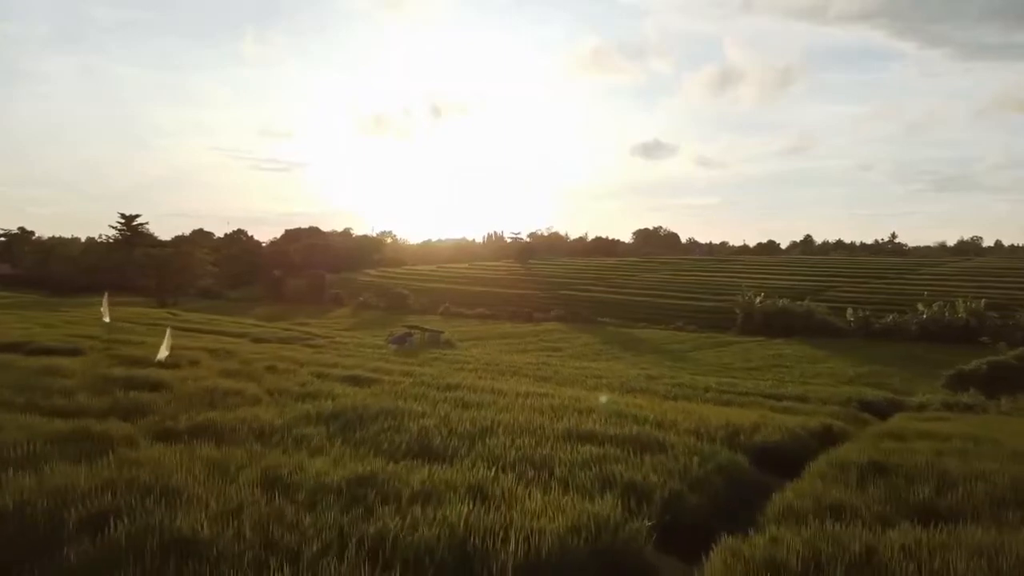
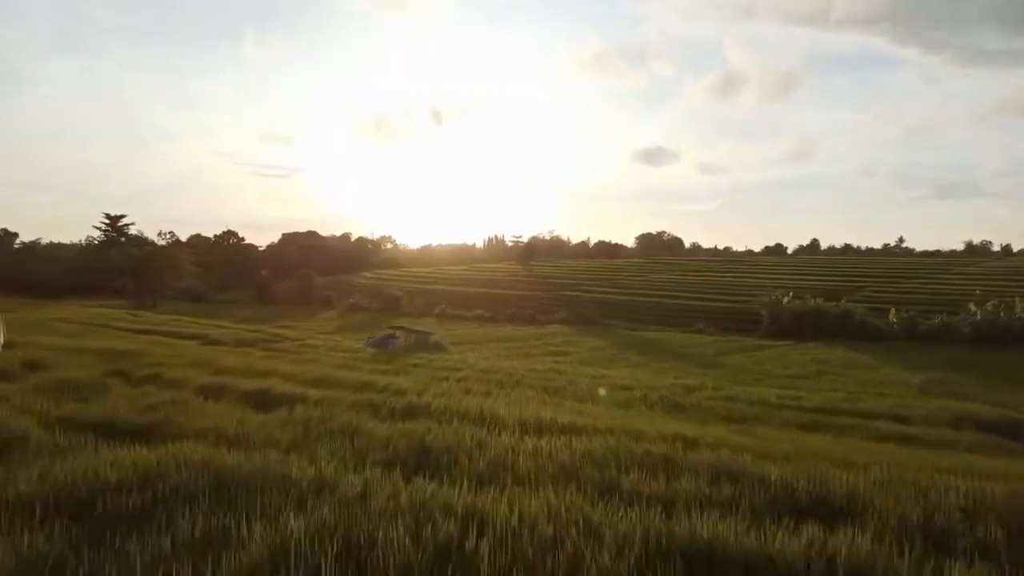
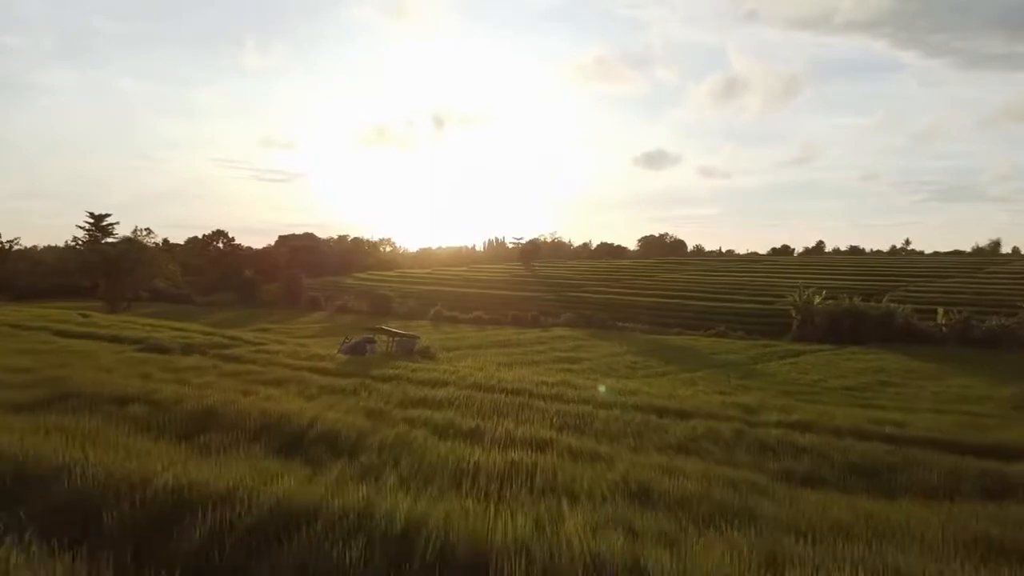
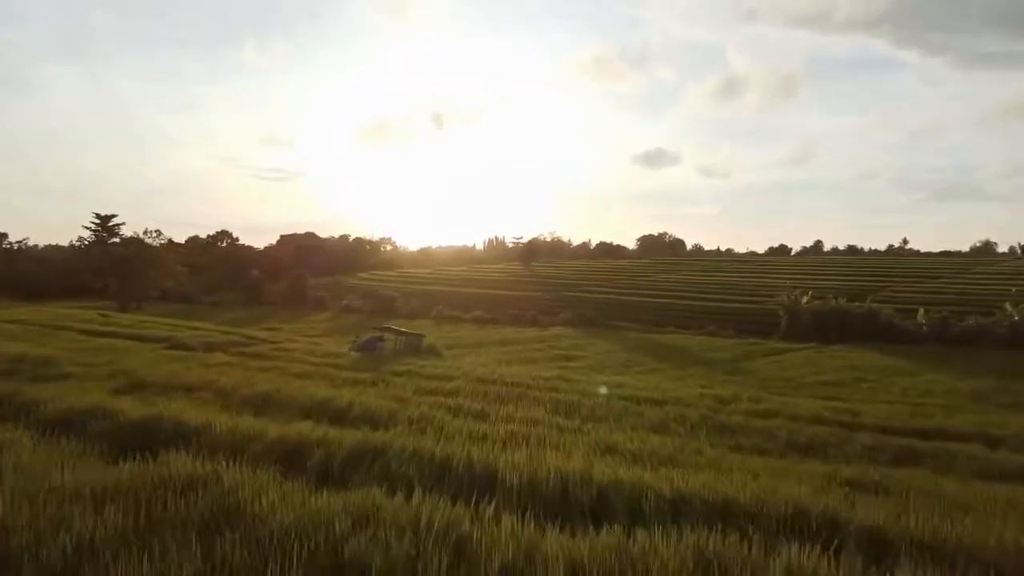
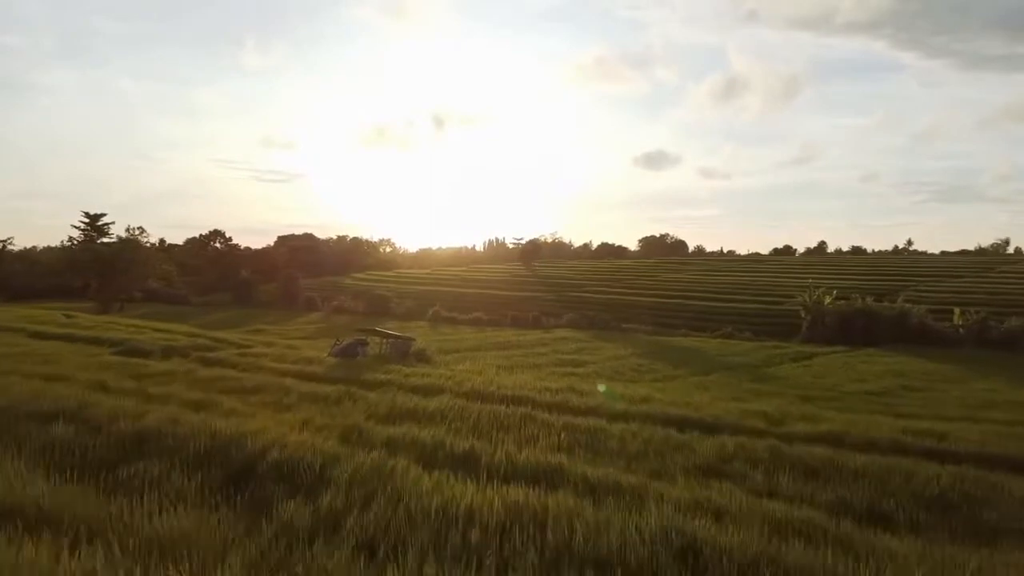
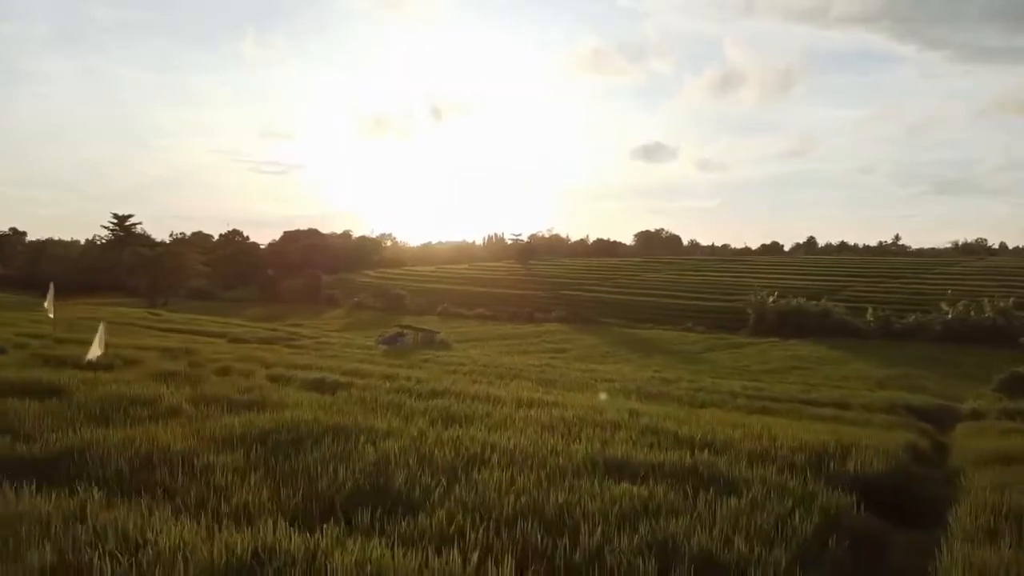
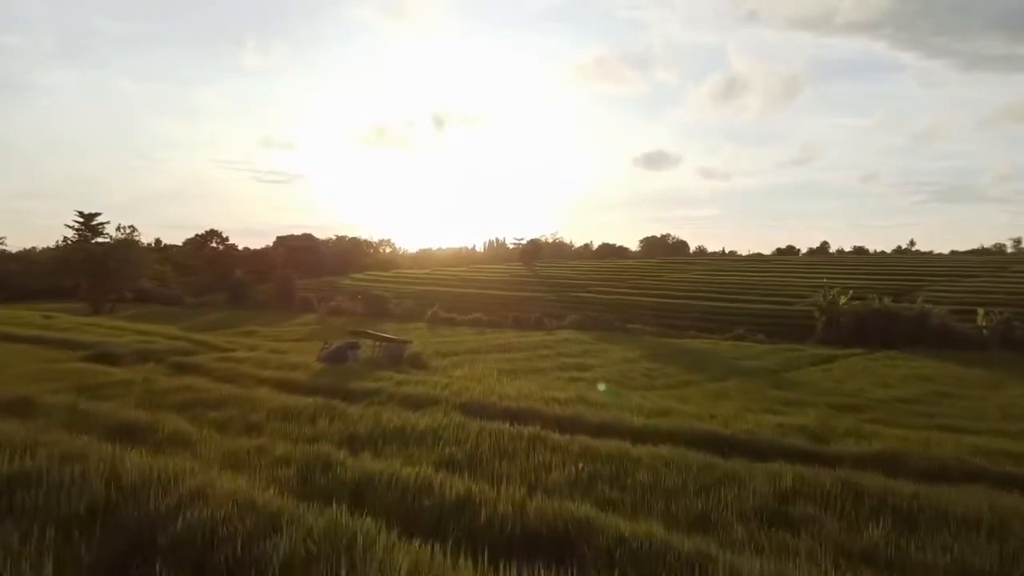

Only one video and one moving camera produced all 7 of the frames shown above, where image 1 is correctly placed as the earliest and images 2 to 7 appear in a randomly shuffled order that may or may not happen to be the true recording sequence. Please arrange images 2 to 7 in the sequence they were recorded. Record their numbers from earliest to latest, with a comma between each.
6, 2, 4, 3, 5, 7
